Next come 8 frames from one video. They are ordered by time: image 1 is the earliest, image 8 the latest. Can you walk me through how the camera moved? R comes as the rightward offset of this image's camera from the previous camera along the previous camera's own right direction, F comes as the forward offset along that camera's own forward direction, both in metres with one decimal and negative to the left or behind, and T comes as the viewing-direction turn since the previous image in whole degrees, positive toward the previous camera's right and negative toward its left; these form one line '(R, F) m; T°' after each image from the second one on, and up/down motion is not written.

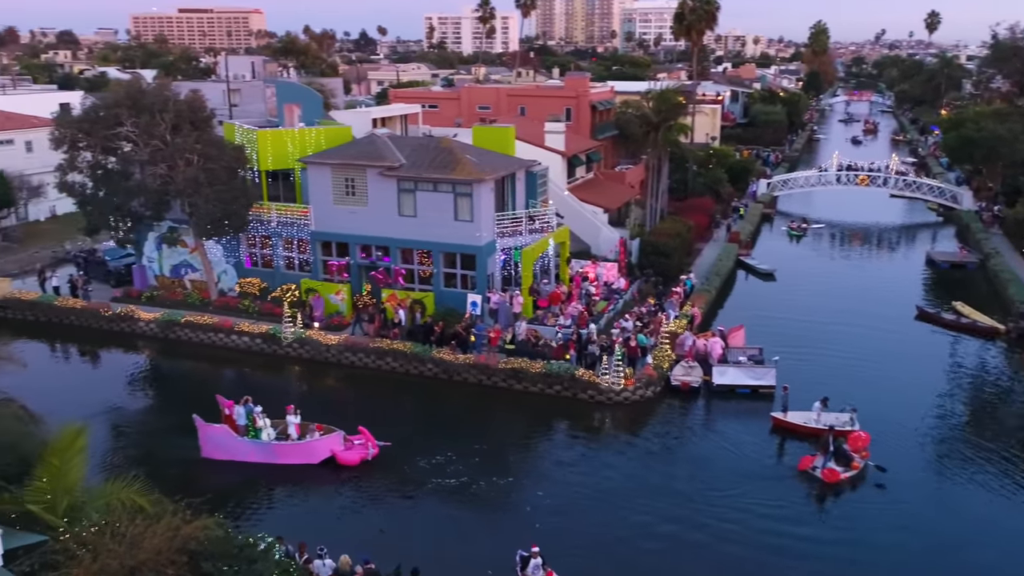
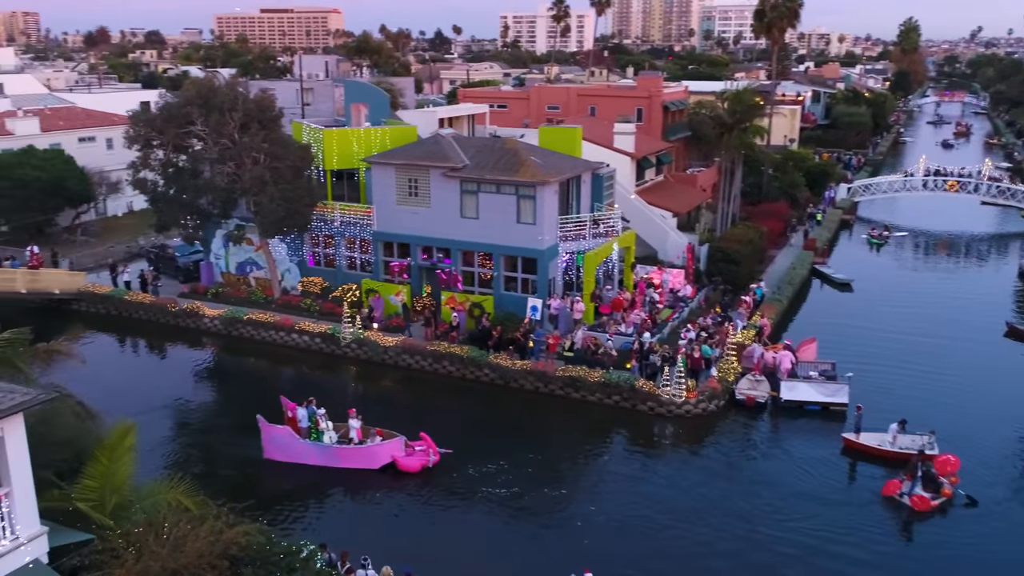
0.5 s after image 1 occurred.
(+0.4, +0.7) m; -5°
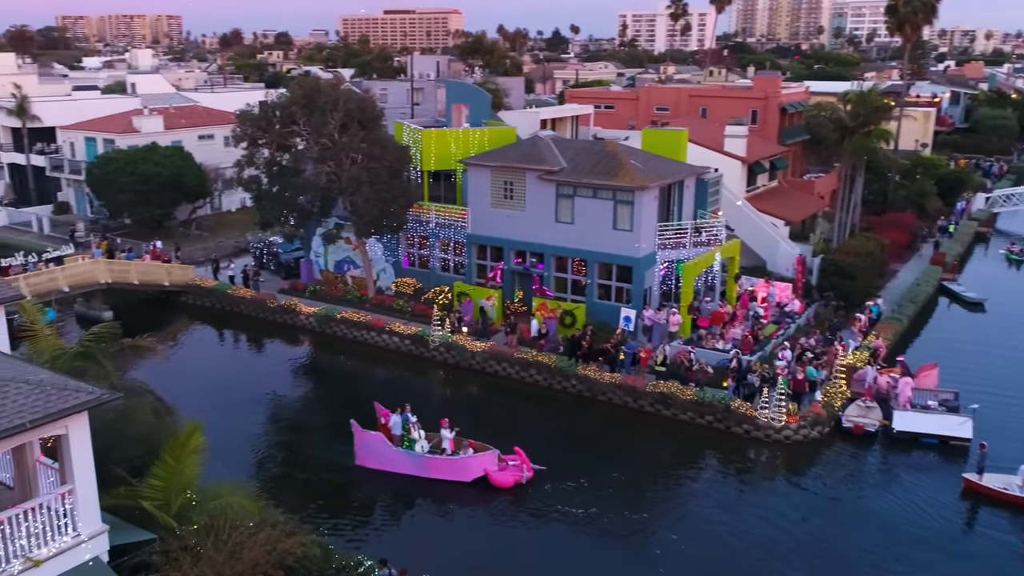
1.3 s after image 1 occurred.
(+0.7, +1.1) m; -8°
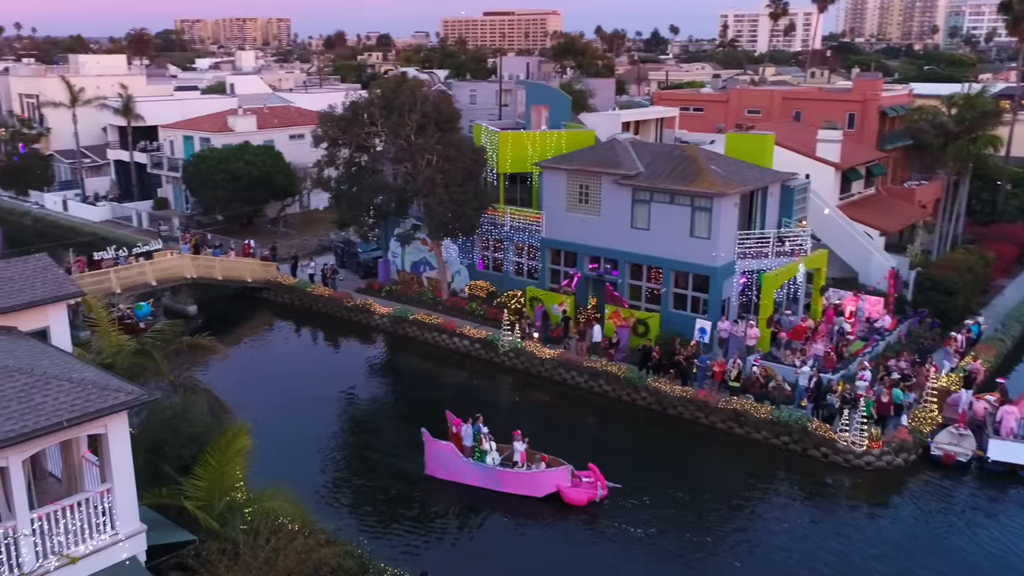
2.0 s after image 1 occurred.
(+0.8, +0.6) m; -6°
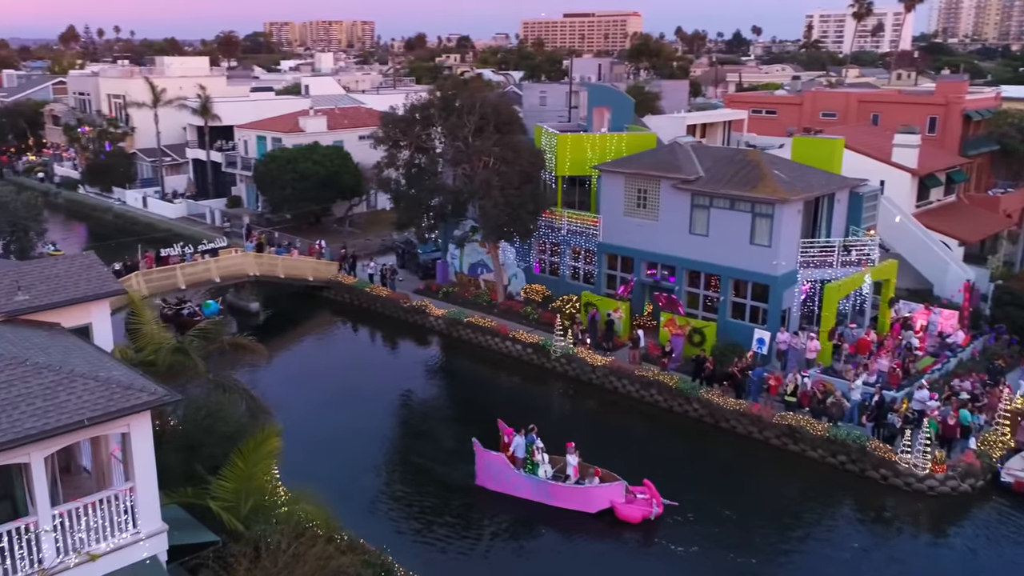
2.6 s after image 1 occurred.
(+0.8, +0.4) m; -5°
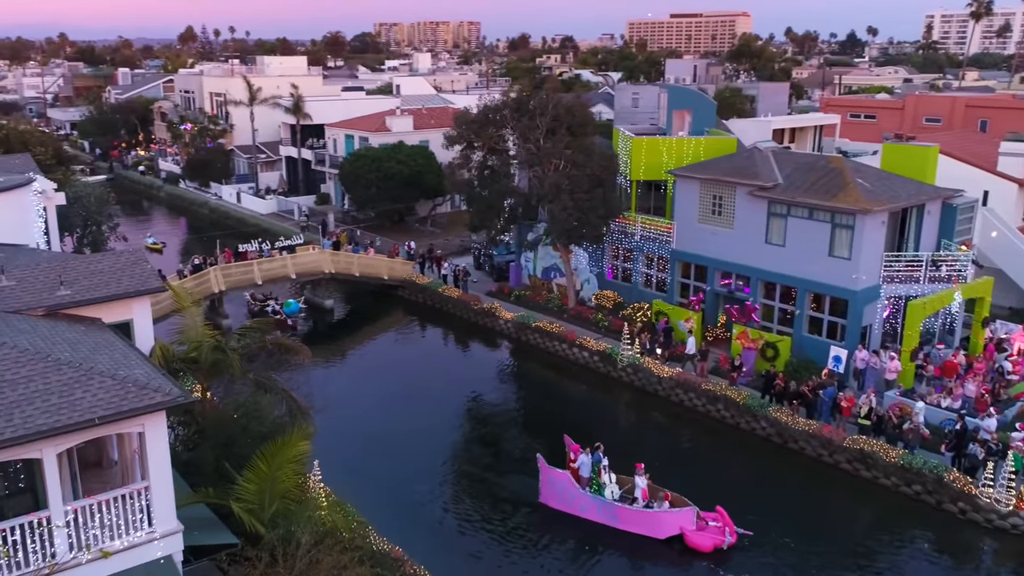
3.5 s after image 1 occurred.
(+1.2, +0.6) m; -7°
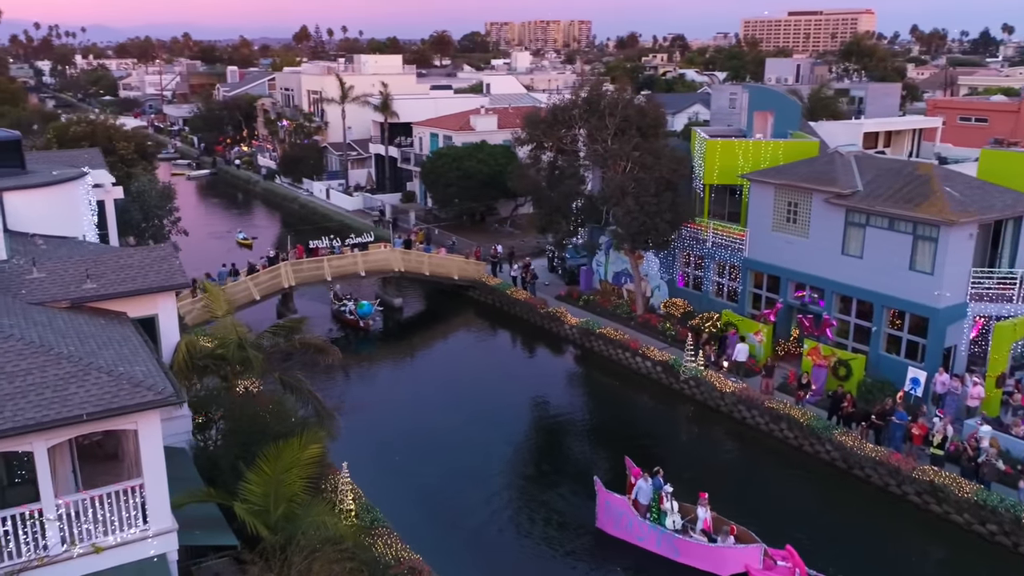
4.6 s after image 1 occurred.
(+1.5, +0.8) m; -7°
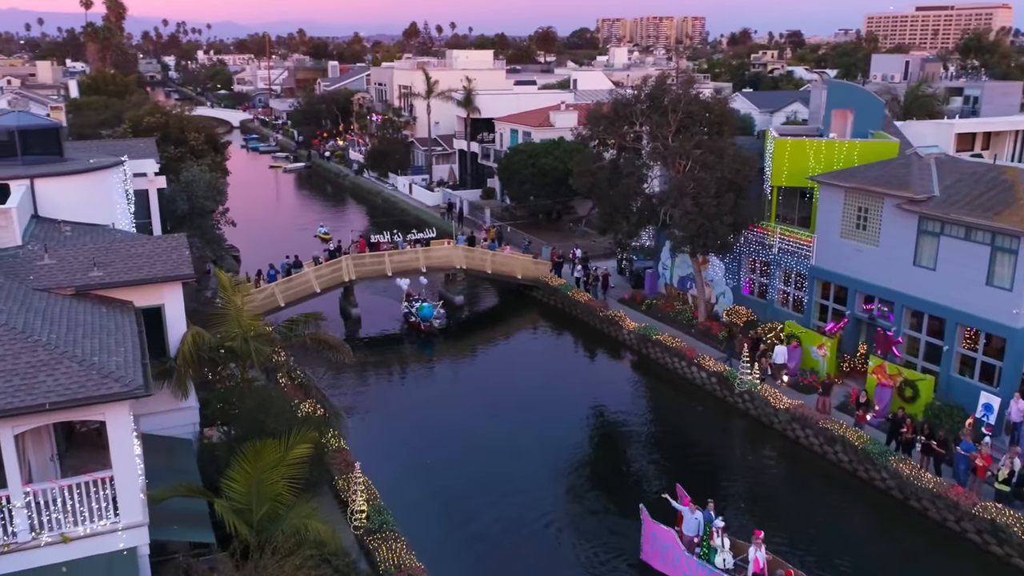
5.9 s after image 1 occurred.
(+1.9, +0.9) m; -7°
